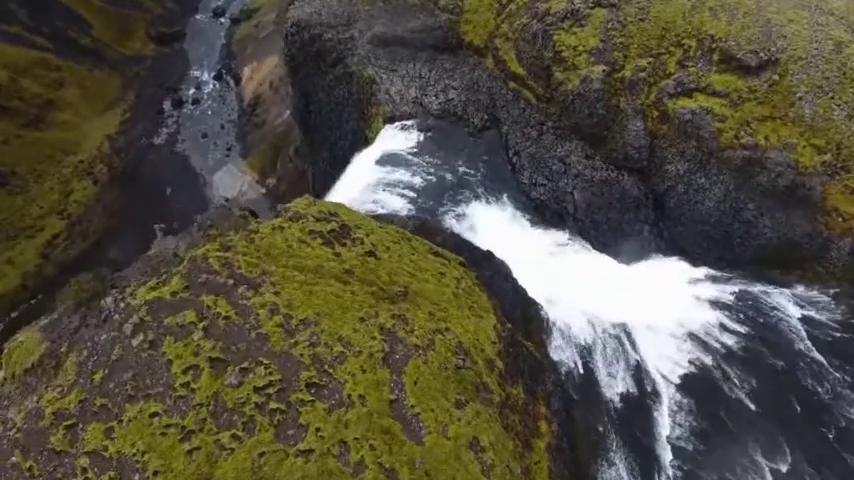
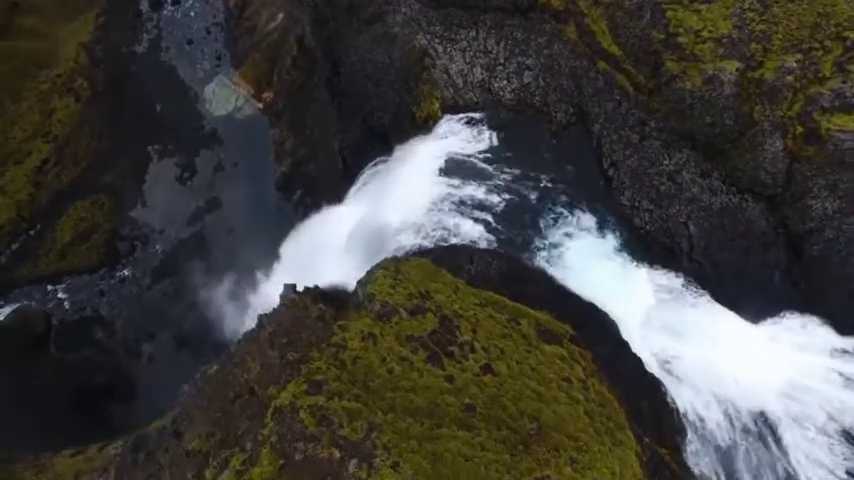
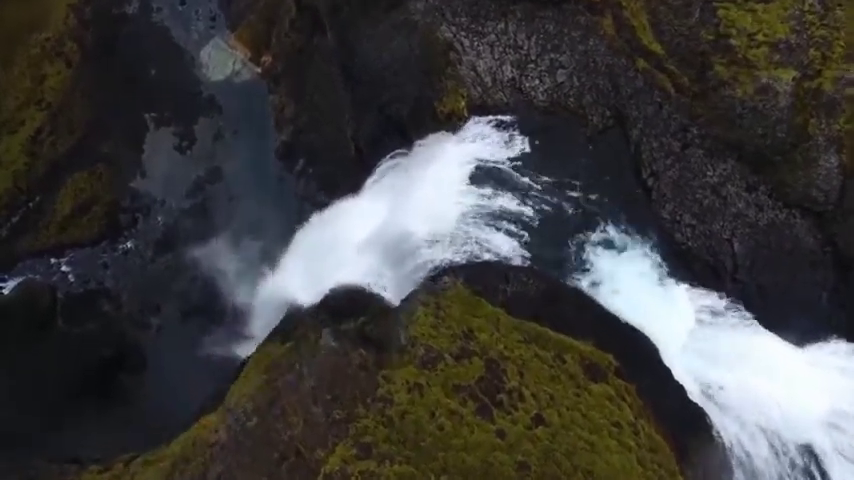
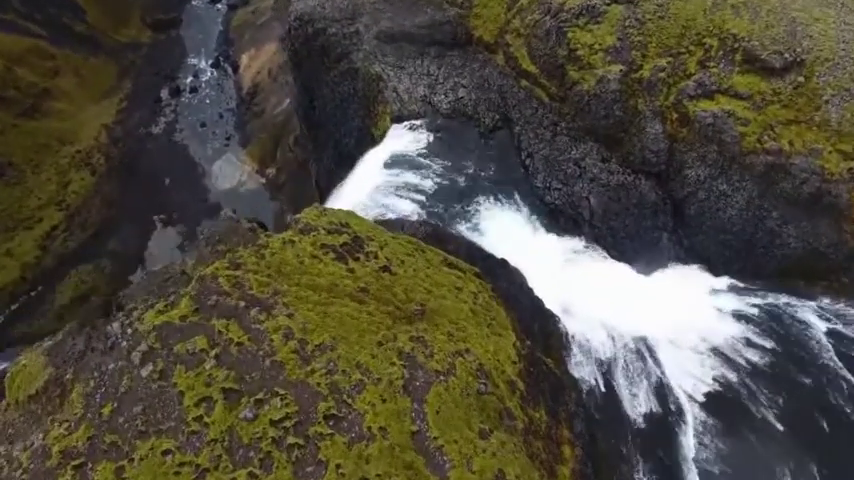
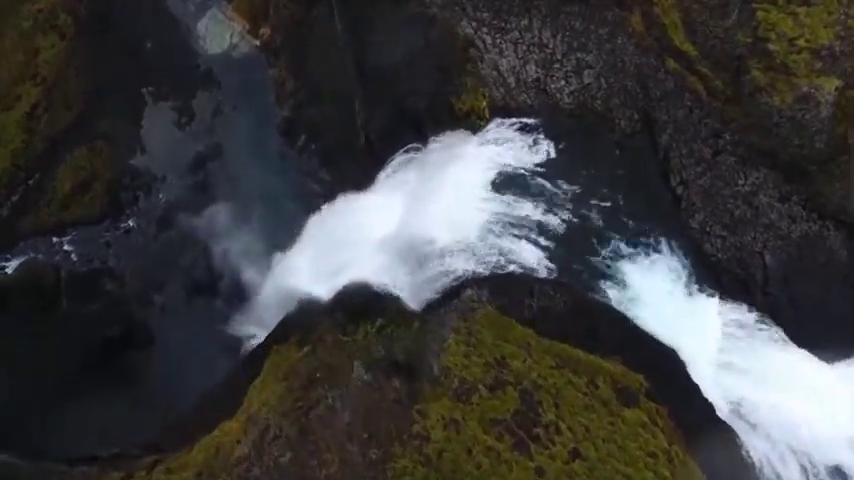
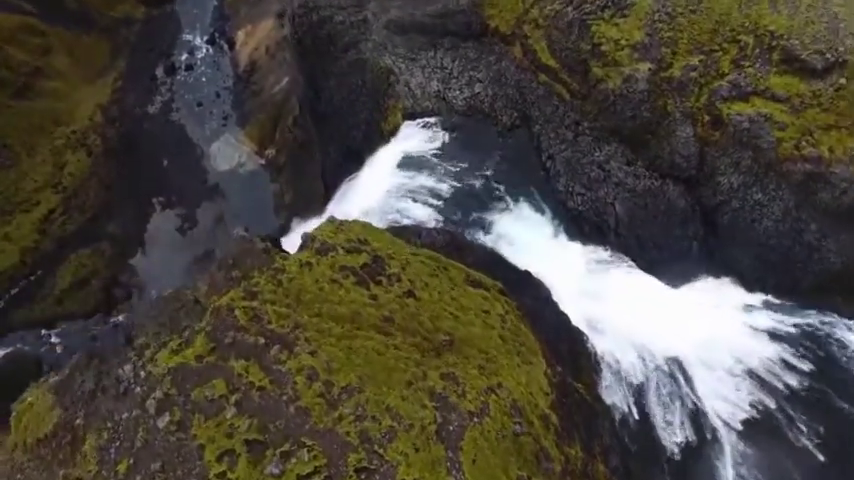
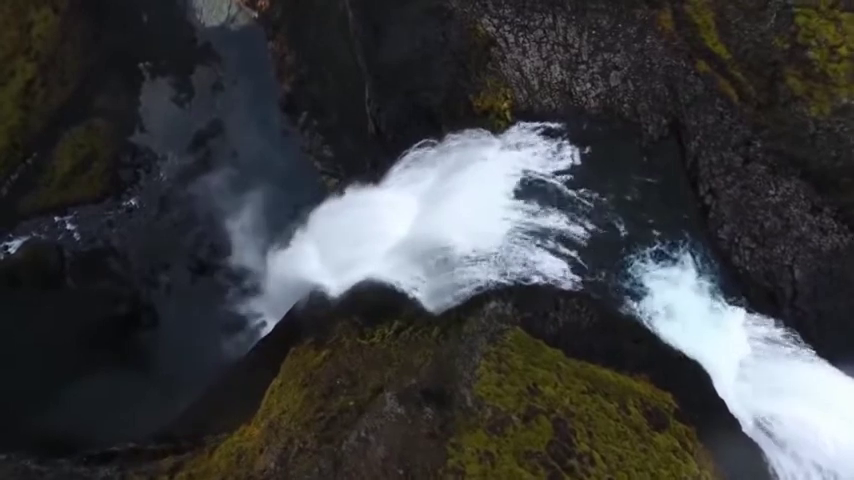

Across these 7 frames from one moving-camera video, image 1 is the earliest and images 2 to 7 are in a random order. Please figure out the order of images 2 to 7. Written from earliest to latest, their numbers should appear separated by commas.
4, 6, 2, 3, 5, 7
